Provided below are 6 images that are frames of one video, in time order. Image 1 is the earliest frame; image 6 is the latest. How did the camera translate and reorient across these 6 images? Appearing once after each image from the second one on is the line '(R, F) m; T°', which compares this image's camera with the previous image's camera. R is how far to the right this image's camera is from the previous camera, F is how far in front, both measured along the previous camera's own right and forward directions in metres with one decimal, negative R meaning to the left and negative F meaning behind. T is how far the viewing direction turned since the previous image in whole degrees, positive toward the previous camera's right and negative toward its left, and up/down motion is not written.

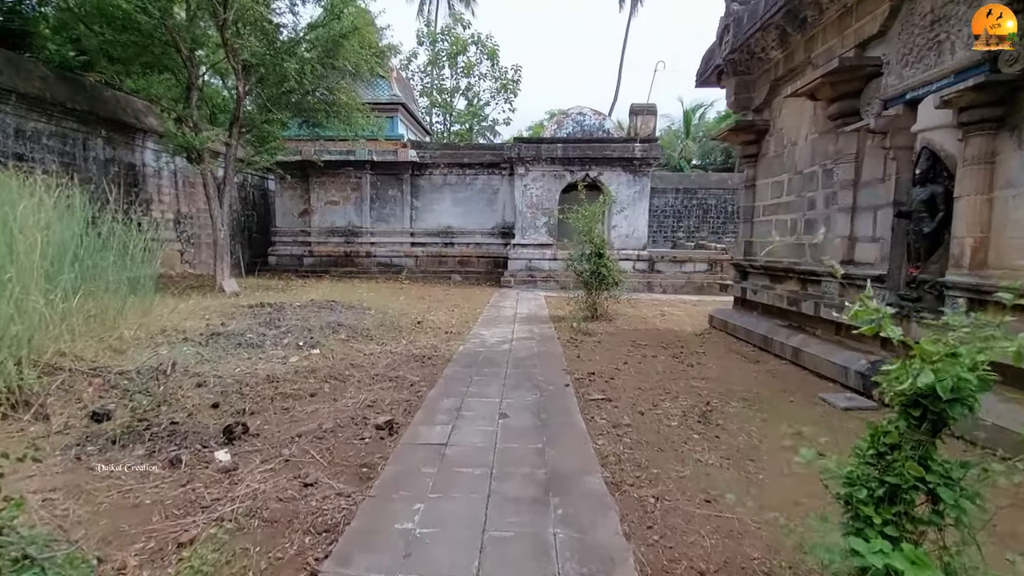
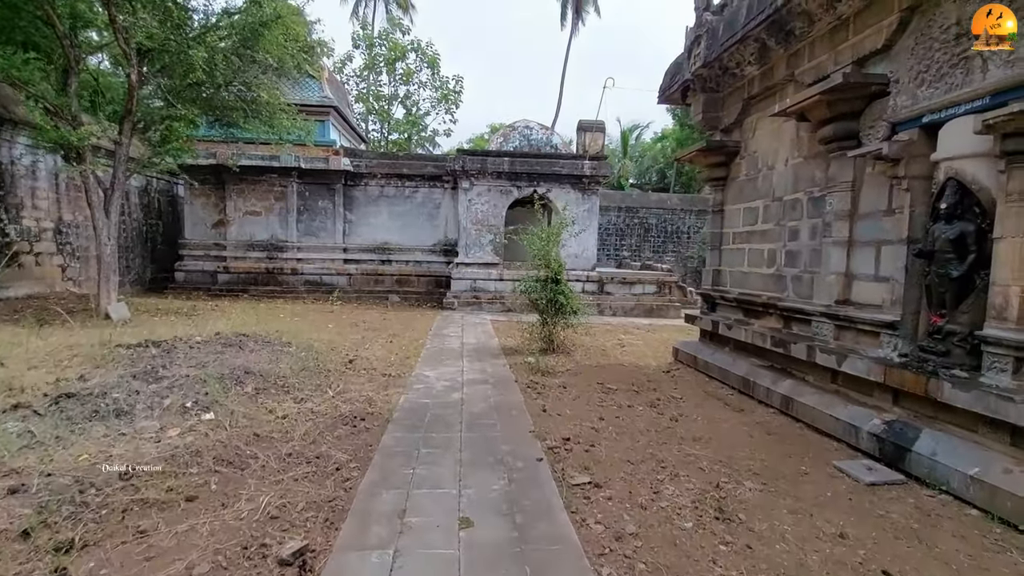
(-0.2, +0.9) m; +7°
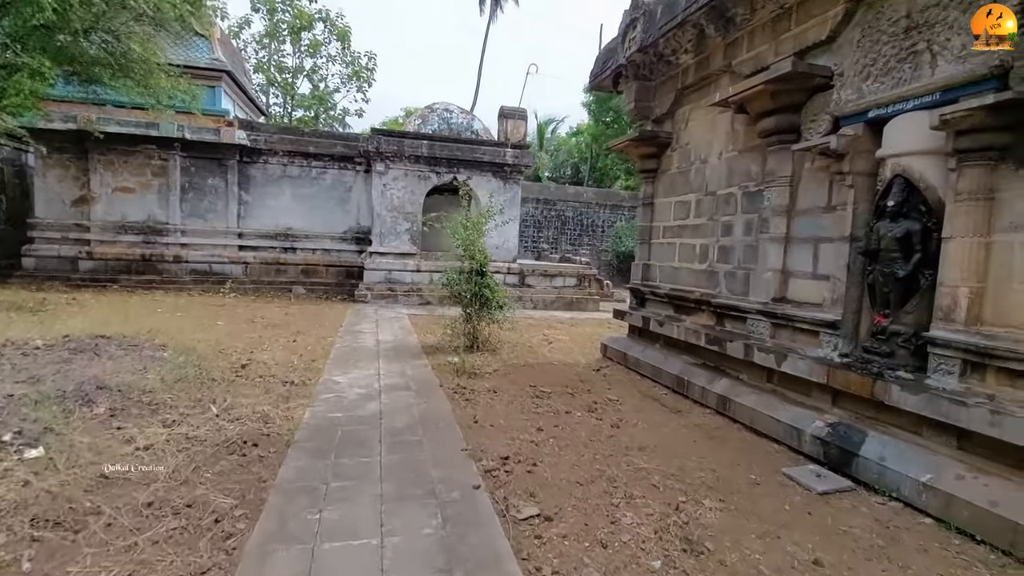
(-0.1, +0.6) m; +10°
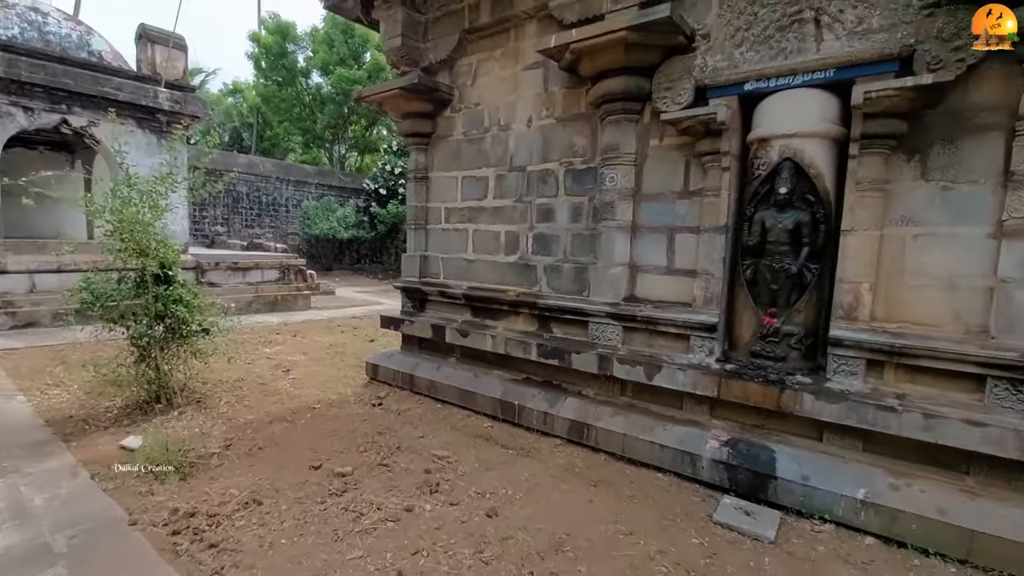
(-0.6, +1.9) m; +36°
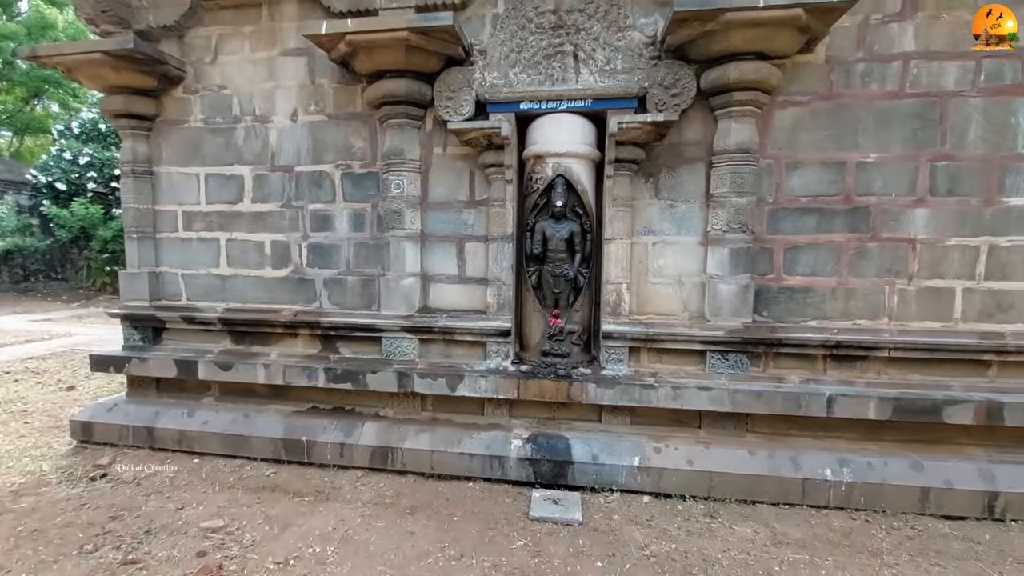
(-0.3, +0.2) m; +28°
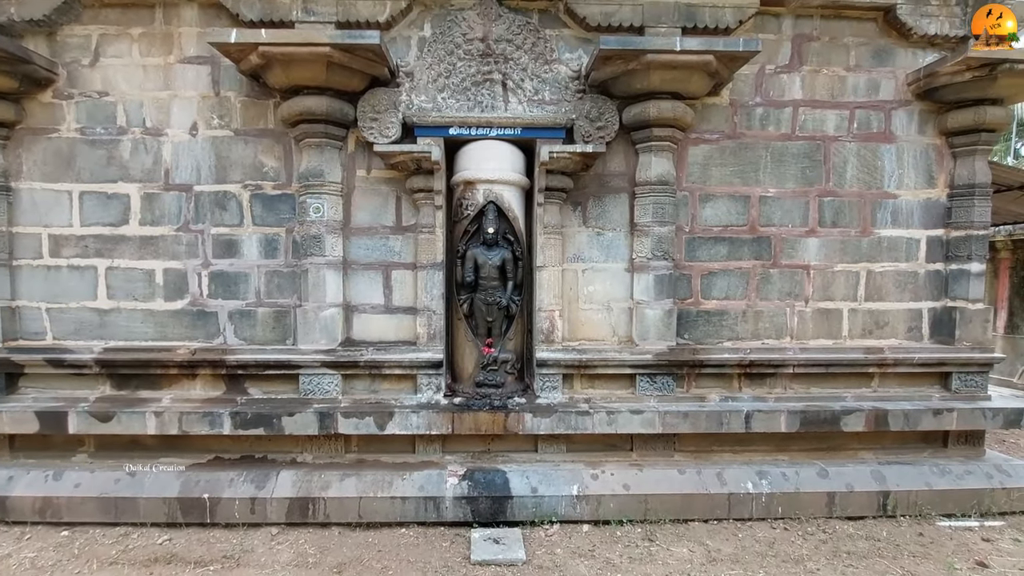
(-0.2, +0.1) m; +11°
